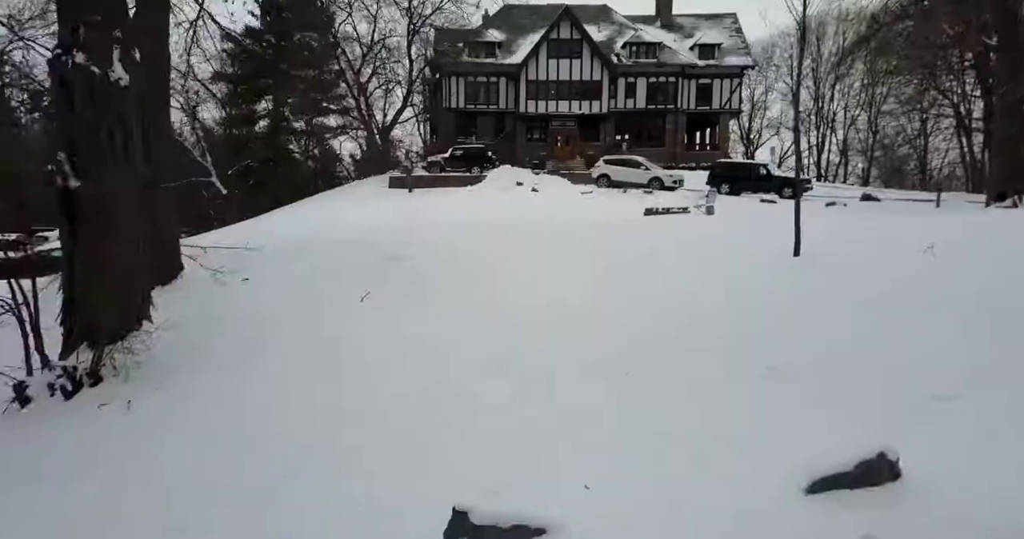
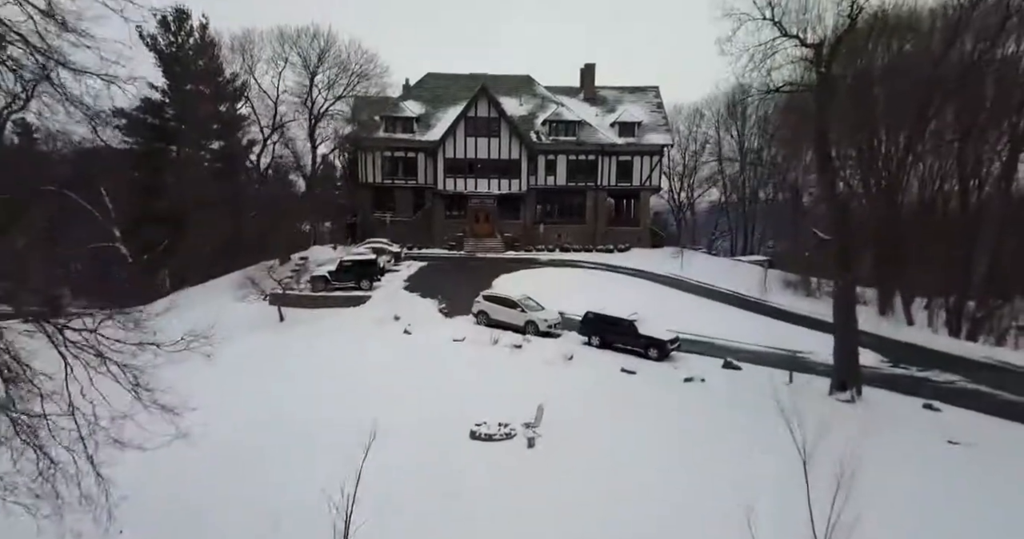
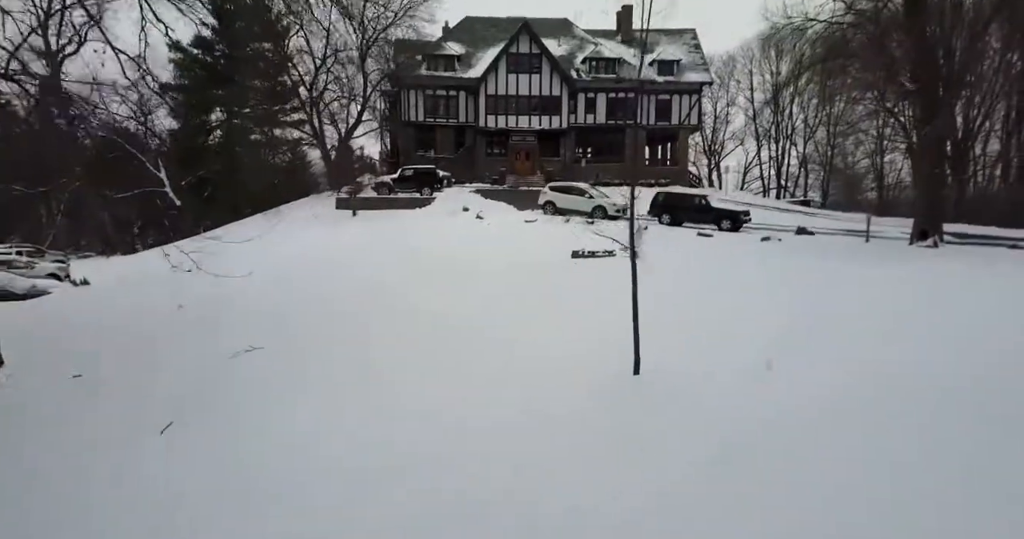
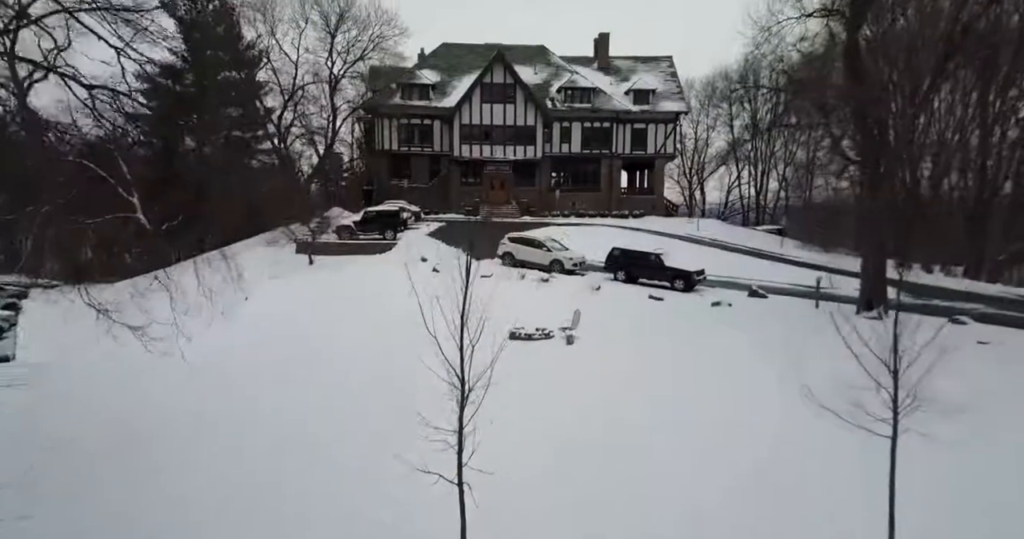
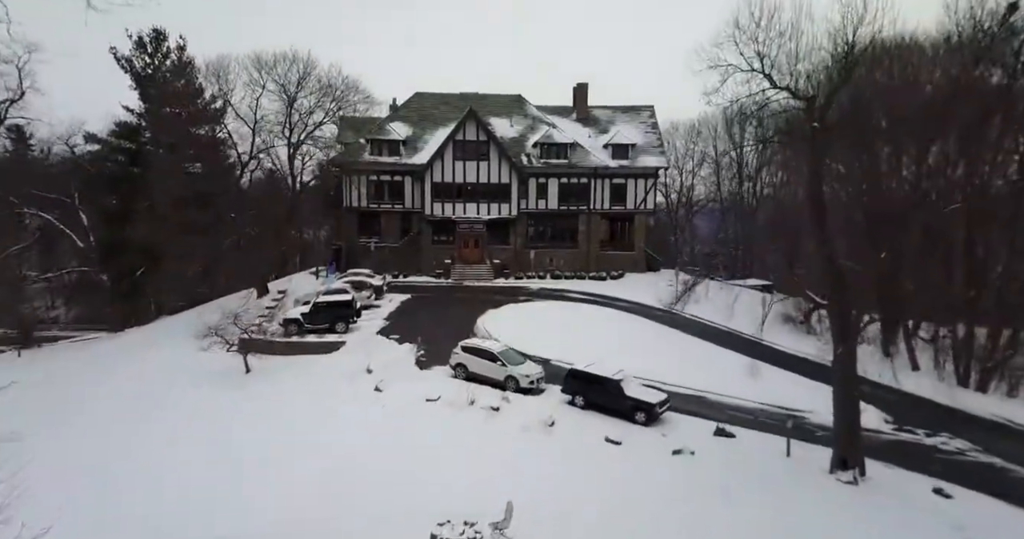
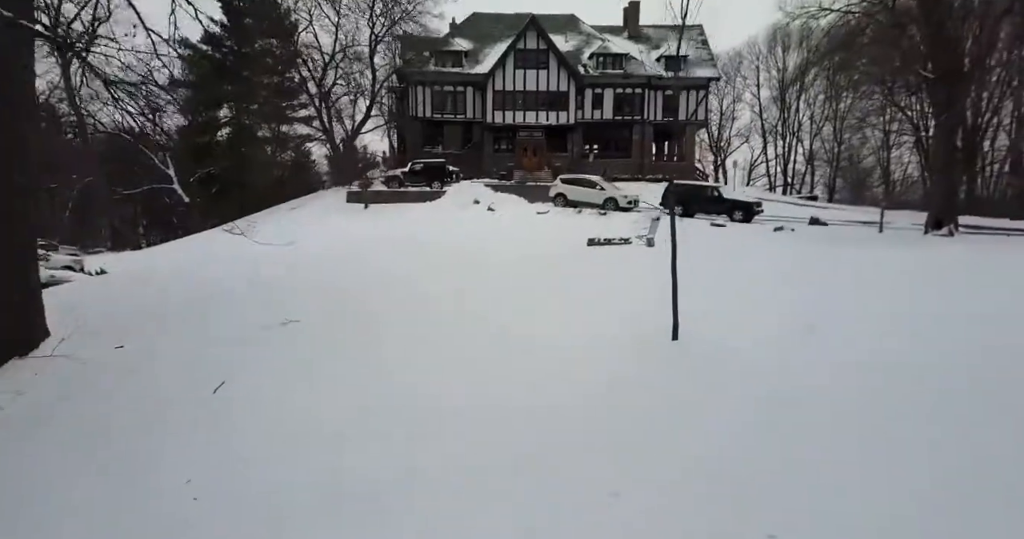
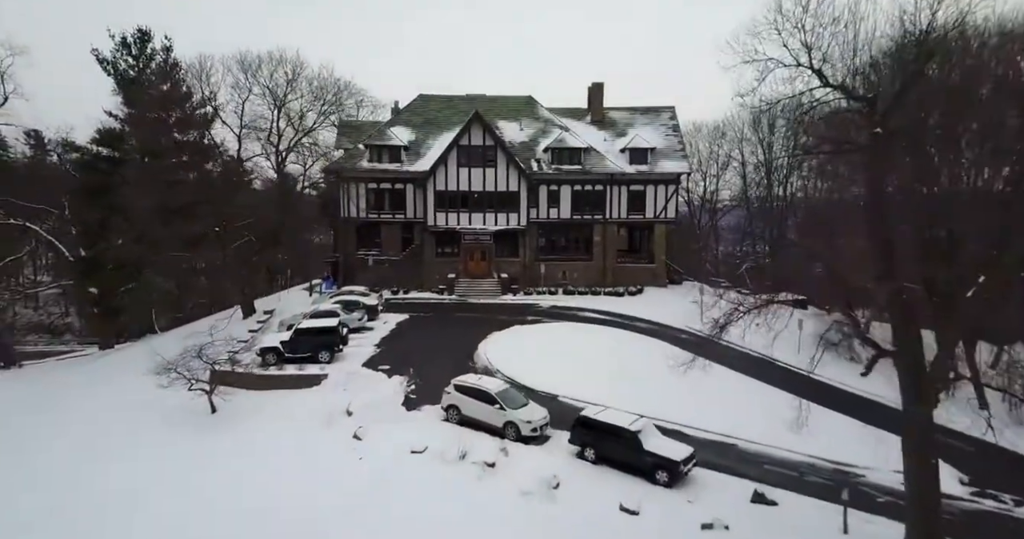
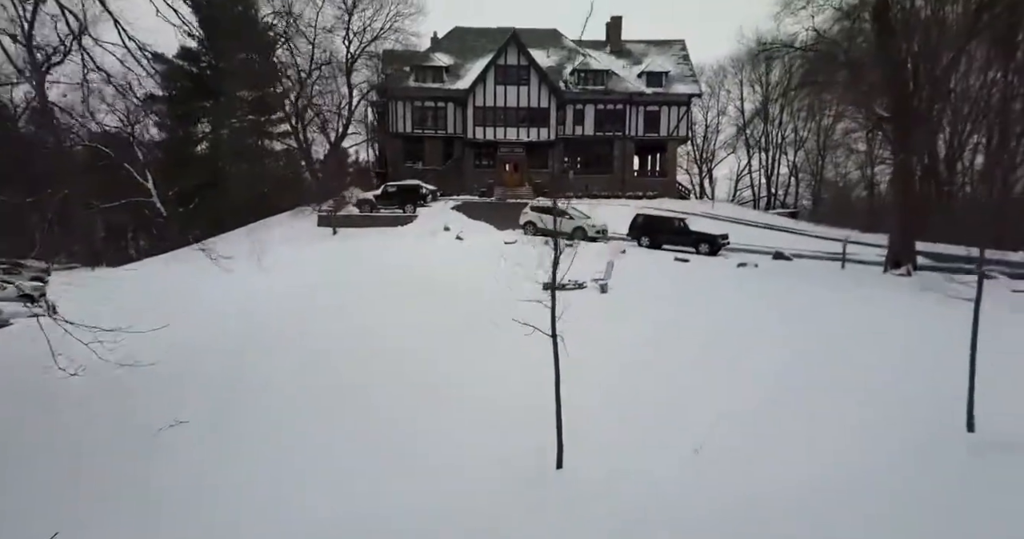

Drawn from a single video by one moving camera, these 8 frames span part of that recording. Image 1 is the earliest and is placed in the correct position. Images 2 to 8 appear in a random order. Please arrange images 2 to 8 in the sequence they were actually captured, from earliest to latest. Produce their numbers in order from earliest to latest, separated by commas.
6, 3, 8, 4, 2, 5, 7
